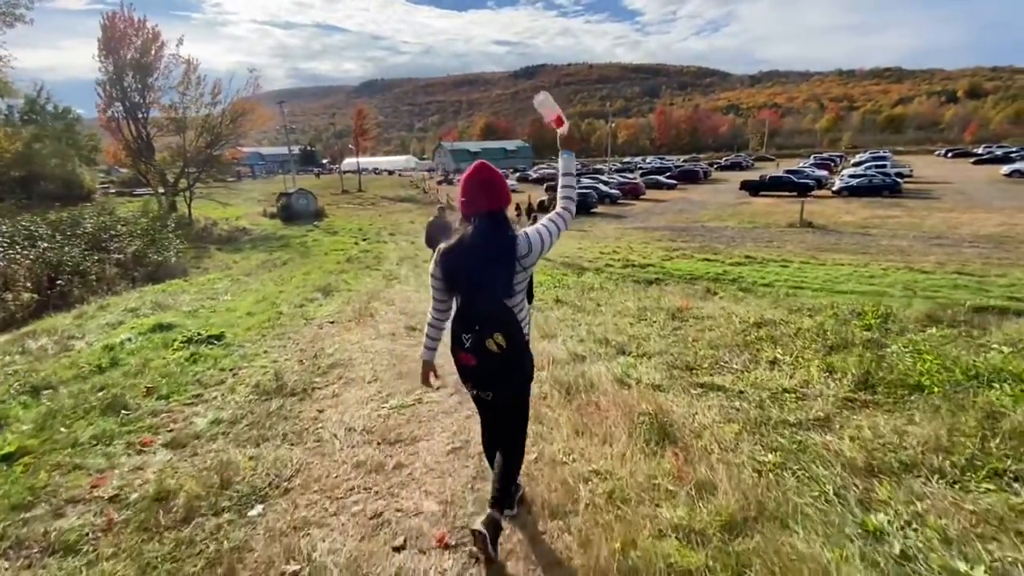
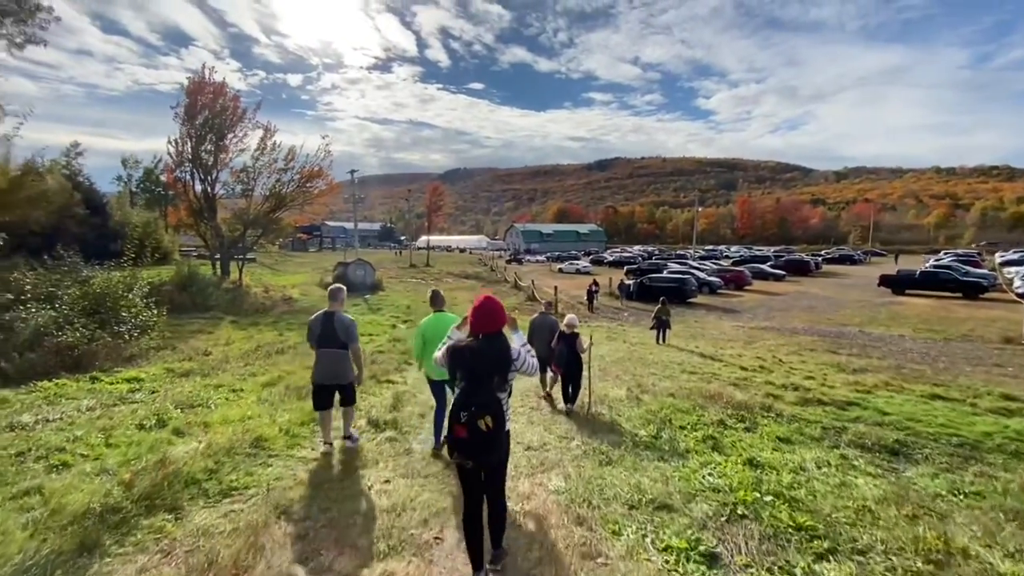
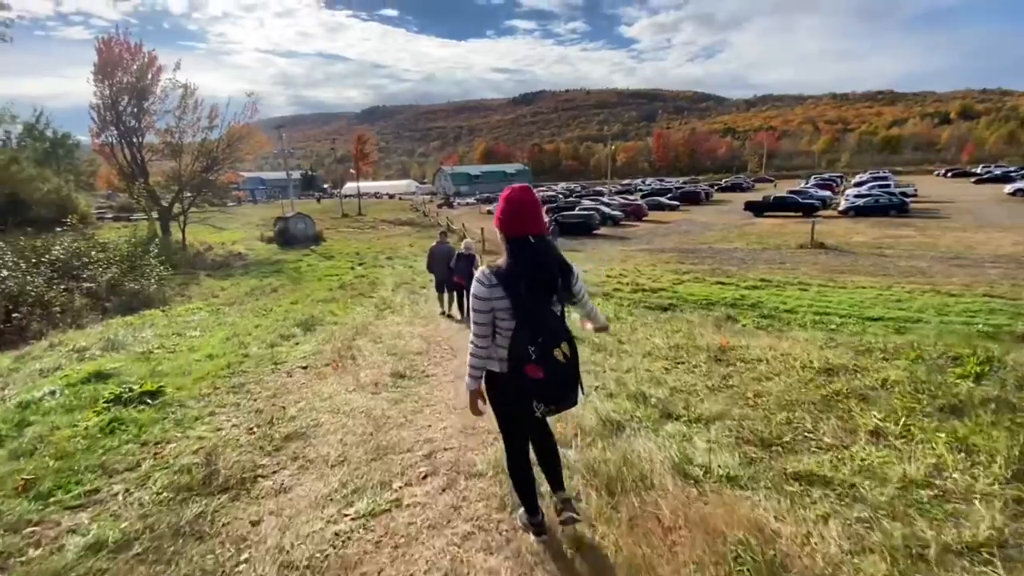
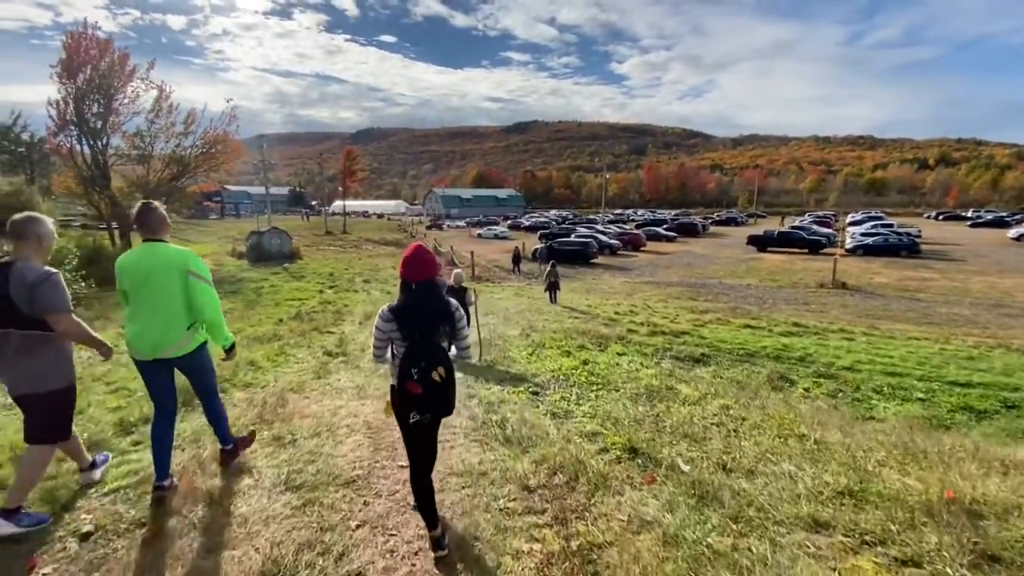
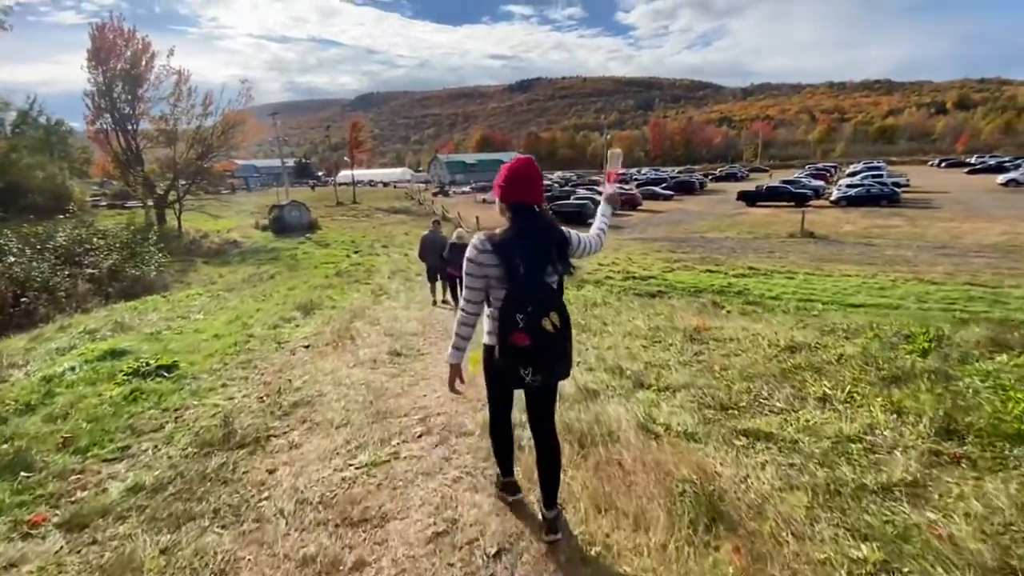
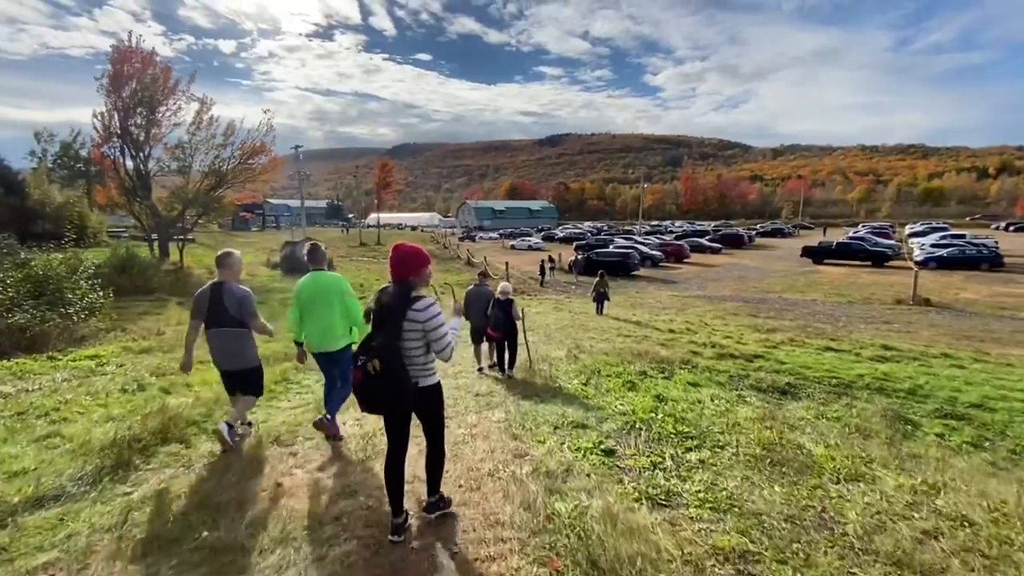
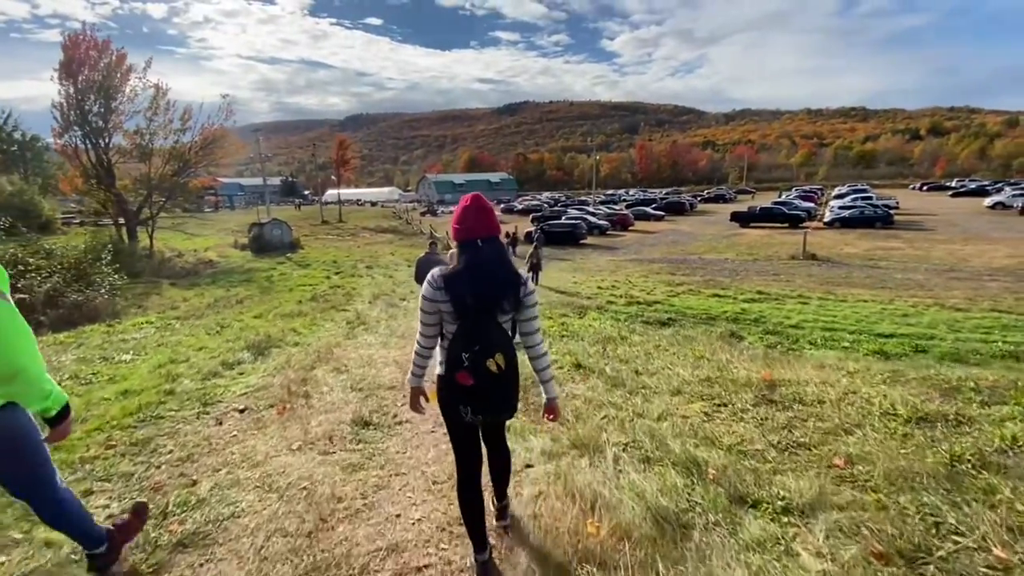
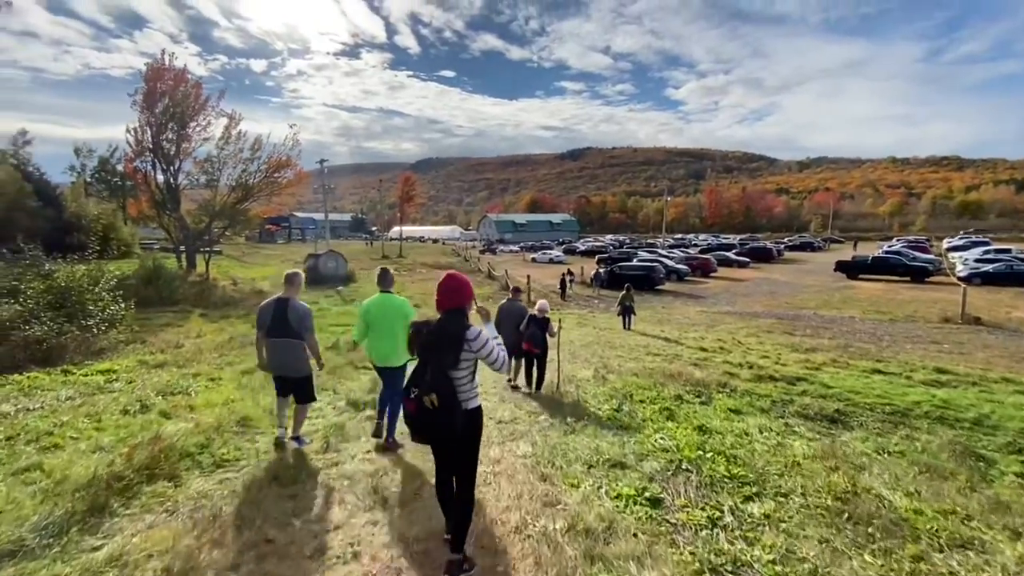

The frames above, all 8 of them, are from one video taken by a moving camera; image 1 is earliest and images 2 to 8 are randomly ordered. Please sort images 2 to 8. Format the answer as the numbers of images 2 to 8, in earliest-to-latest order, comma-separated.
5, 3, 7, 4, 6, 8, 2
